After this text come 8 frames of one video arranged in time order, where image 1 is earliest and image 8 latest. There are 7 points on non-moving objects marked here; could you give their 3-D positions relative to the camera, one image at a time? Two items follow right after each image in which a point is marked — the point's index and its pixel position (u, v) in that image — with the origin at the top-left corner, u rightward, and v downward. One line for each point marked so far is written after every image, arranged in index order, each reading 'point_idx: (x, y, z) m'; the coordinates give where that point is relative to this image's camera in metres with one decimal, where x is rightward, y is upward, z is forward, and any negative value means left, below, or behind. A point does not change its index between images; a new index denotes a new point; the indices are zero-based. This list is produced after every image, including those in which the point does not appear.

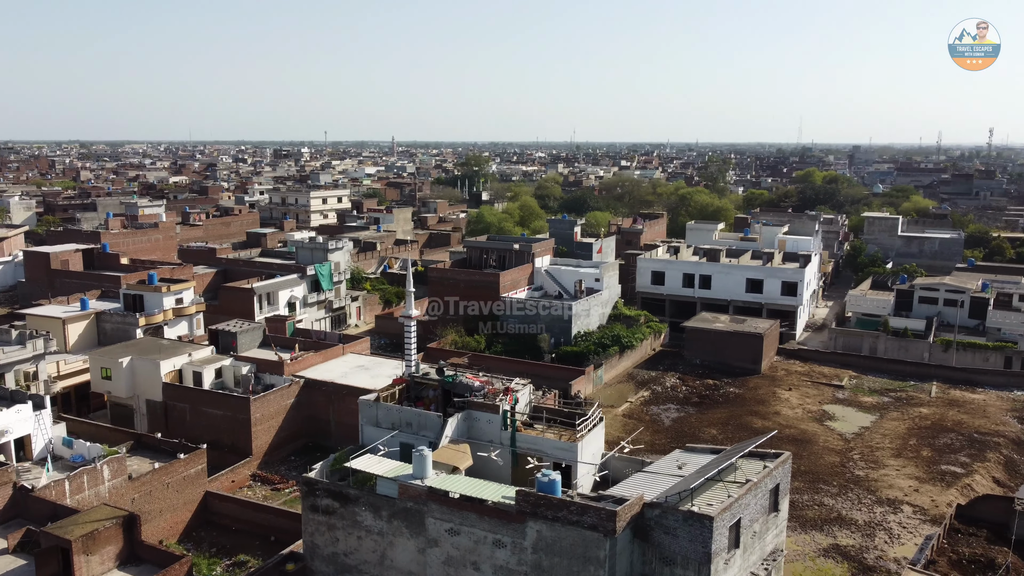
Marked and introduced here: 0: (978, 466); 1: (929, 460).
0: (+11.0, -4.2, +19.2) m
1: (+9.9, -4.1, +19.5) m
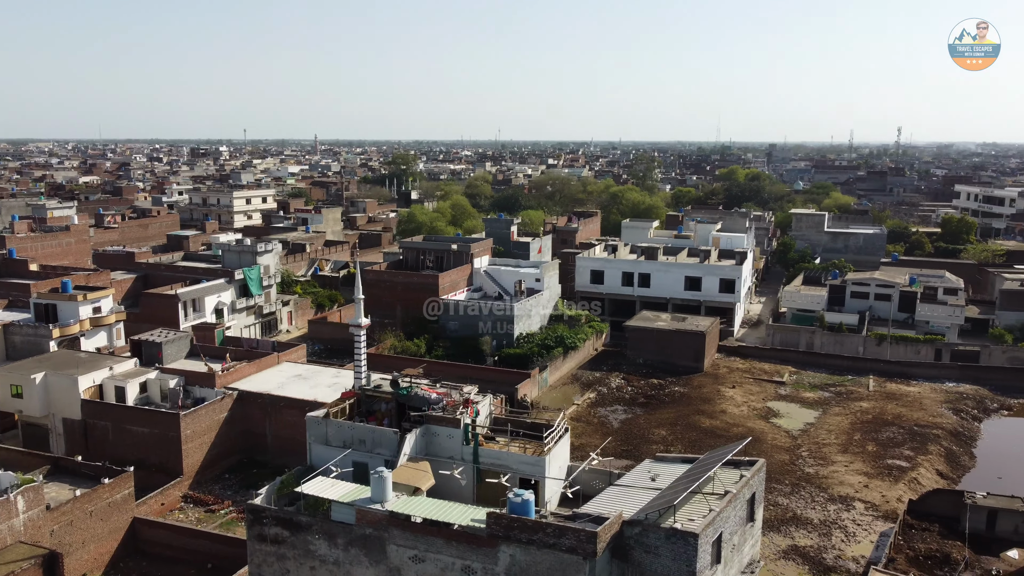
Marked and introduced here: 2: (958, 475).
0: (+9.8, -4.1, +19.5) m
1: (+8.7, -4.0, +19.7) m
2: (+10.5, -4.4, +19.3) m
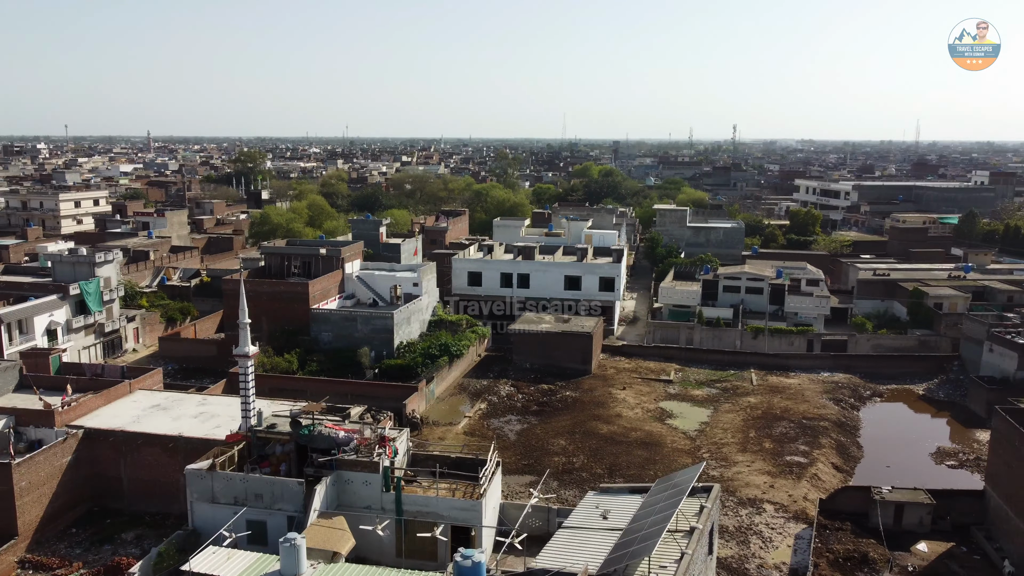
0: (+7.3, -4.0, +19.6) m
1: (+6.2, -3.9, +19.6) m
2: (+8.1, -4.3, +19.6) m
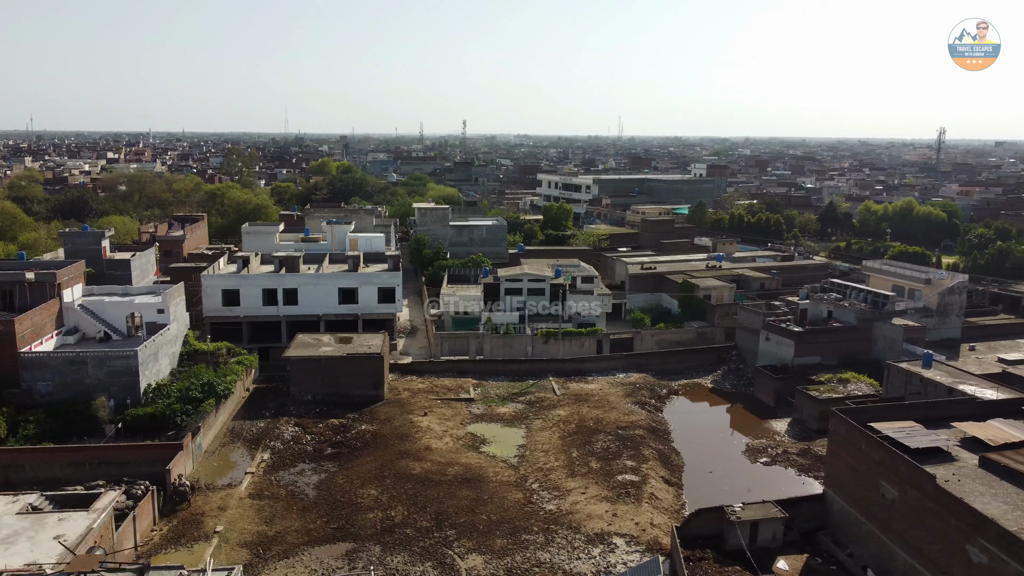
0: (+3.0, -4.1, +18.5) m
1: (+2.0, -4.1, +18.2) m
2: (+3.8, -4.3, +18.8) m
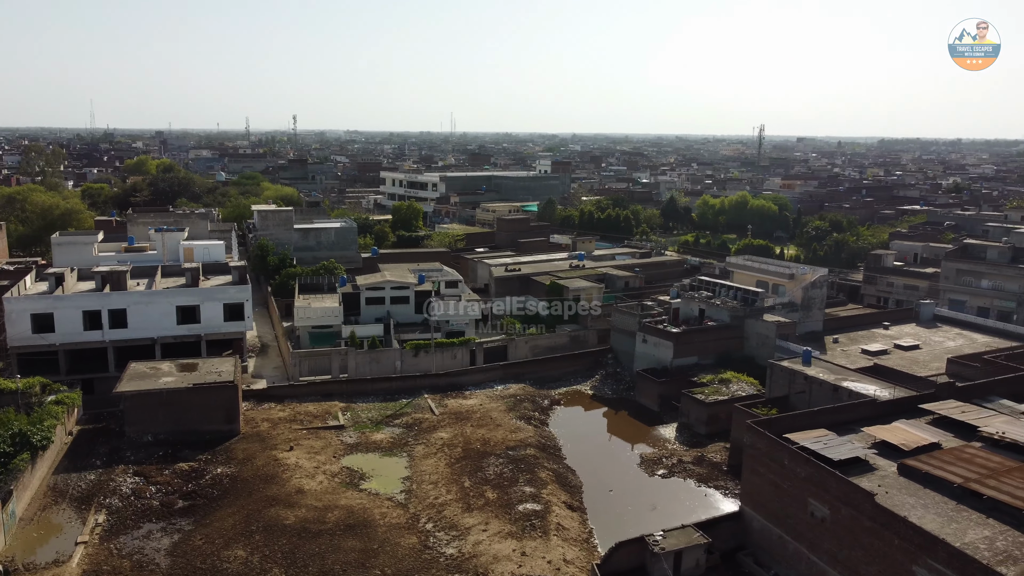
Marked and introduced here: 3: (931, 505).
0: (+0.7, -4.3, +17.1) m
1: (-0.2, -4.3, +16.5) m
2: (+1.4, -4.5, +17.5) m
3: (+6.3, -3.3, +12.4) m
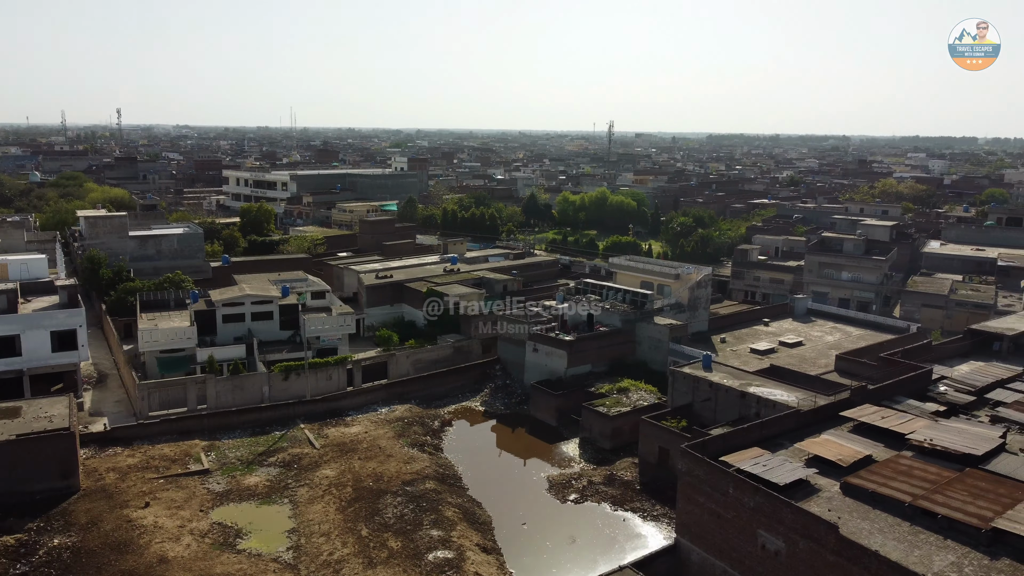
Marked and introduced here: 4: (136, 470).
0: (-1.0, -4.6, +15.2) m
1: (-1.8, -4.7, +14.5) m
2: (-0.4, -4.8, +15.7) m
3: (+5.3, -3.4, +11.6) m
4: (-8.1, -3.9, +17.6) m
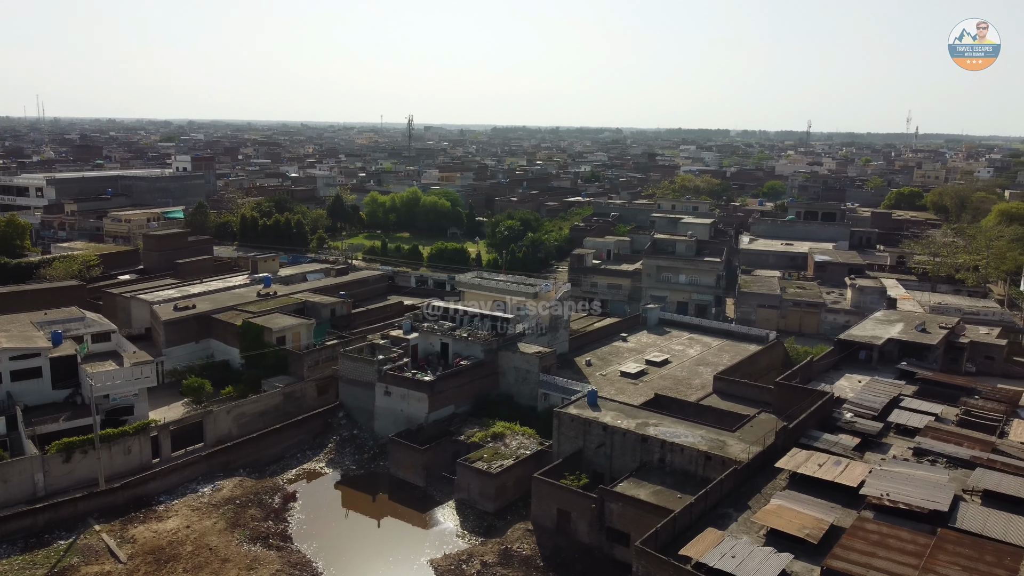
0: (-2.4, -5.5, +11.5) m
1: (-3.0, -5.7, +10.6) m
2: (-1.9, -5.7, +12.2) m
3: (+4.6, -4.1, +9.6) m
4: (-9.9, -5.1, +12.1) m
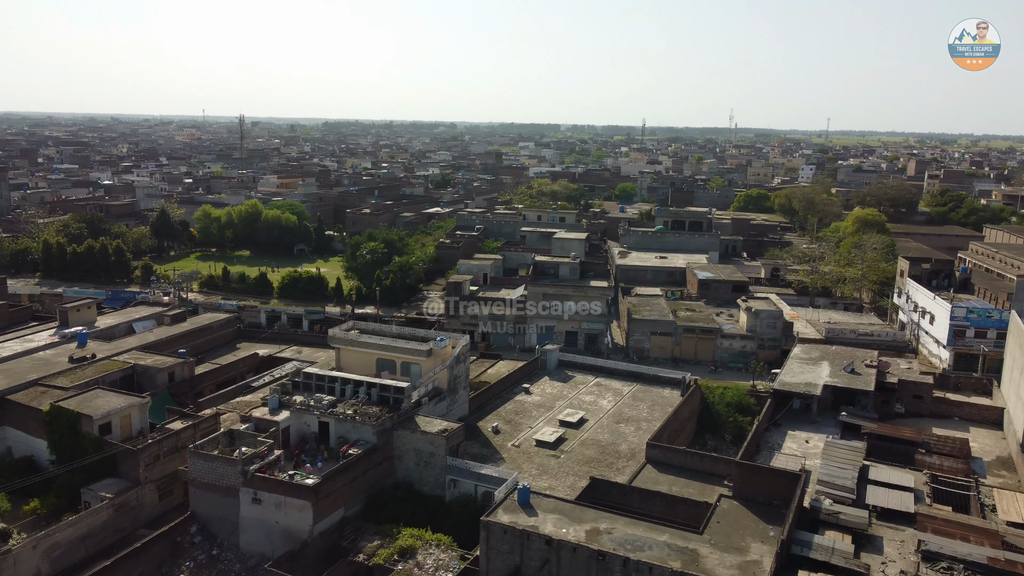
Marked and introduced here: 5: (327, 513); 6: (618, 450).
0: (-2.4, -7.0, +7.3) m
1: (-2.9, -7.2, +6.4) m
2: (-2.1, -7.2, +8.1) m
3: (+4.7, -5.3, +6.8) m
4: (-9.9, -6.9, +6.4) m
5: (-3.6, -4.3, +15.9) m
6: (+2.5, -3.8, +19.3) m
